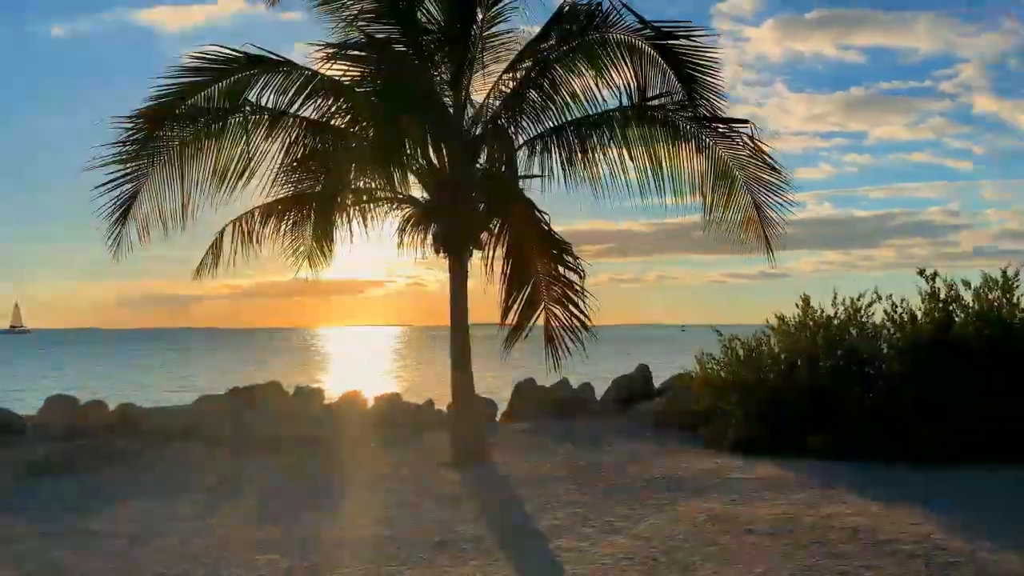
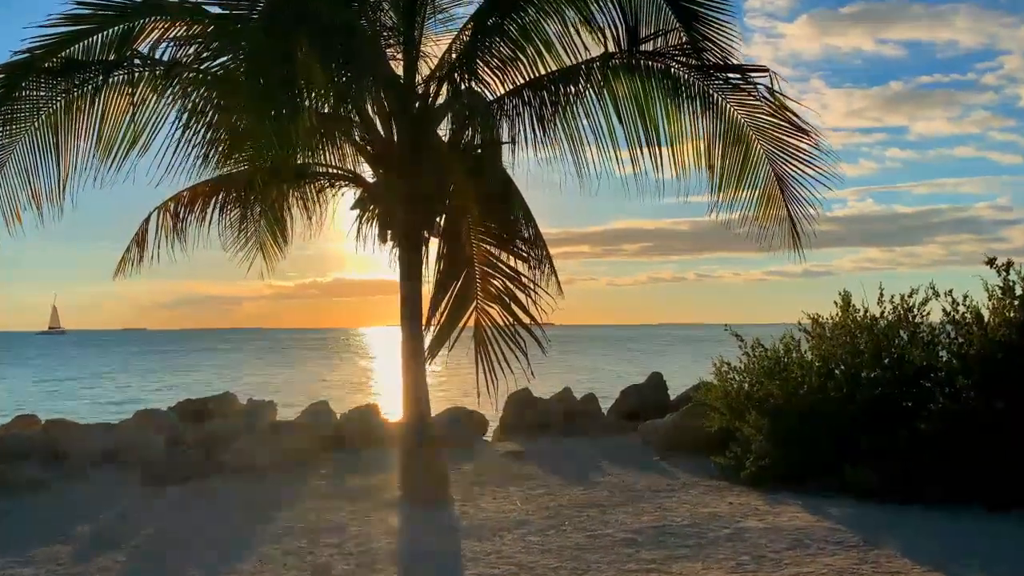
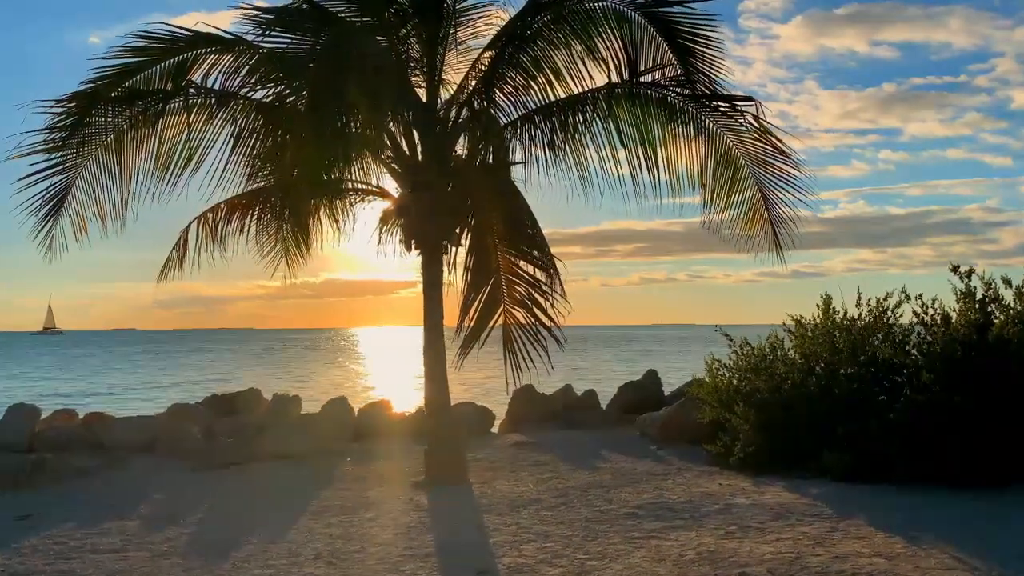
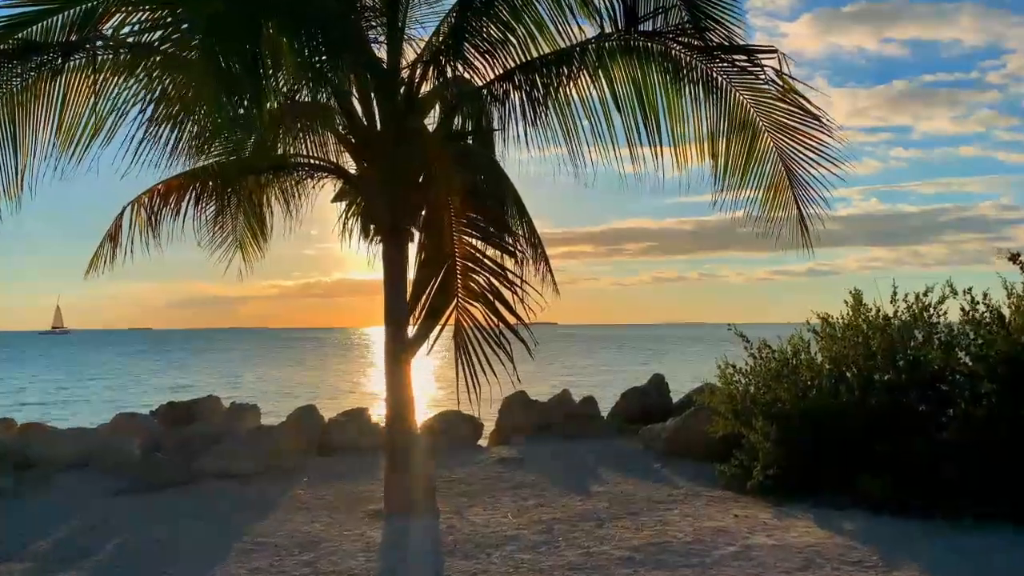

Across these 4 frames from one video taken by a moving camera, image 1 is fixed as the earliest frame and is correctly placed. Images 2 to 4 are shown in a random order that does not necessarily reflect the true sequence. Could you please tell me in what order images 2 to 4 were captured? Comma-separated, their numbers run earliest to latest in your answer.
3, 2, 4
